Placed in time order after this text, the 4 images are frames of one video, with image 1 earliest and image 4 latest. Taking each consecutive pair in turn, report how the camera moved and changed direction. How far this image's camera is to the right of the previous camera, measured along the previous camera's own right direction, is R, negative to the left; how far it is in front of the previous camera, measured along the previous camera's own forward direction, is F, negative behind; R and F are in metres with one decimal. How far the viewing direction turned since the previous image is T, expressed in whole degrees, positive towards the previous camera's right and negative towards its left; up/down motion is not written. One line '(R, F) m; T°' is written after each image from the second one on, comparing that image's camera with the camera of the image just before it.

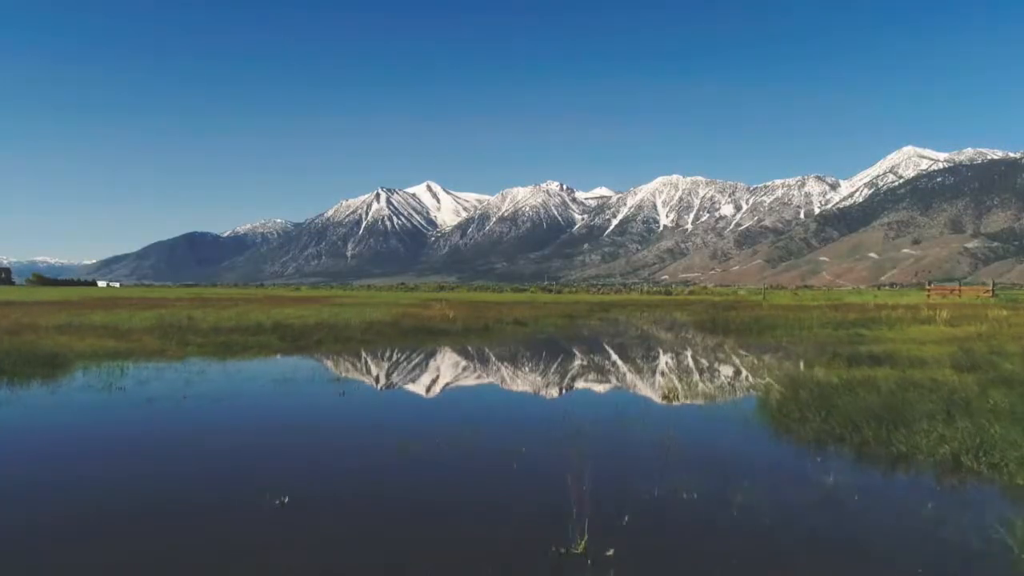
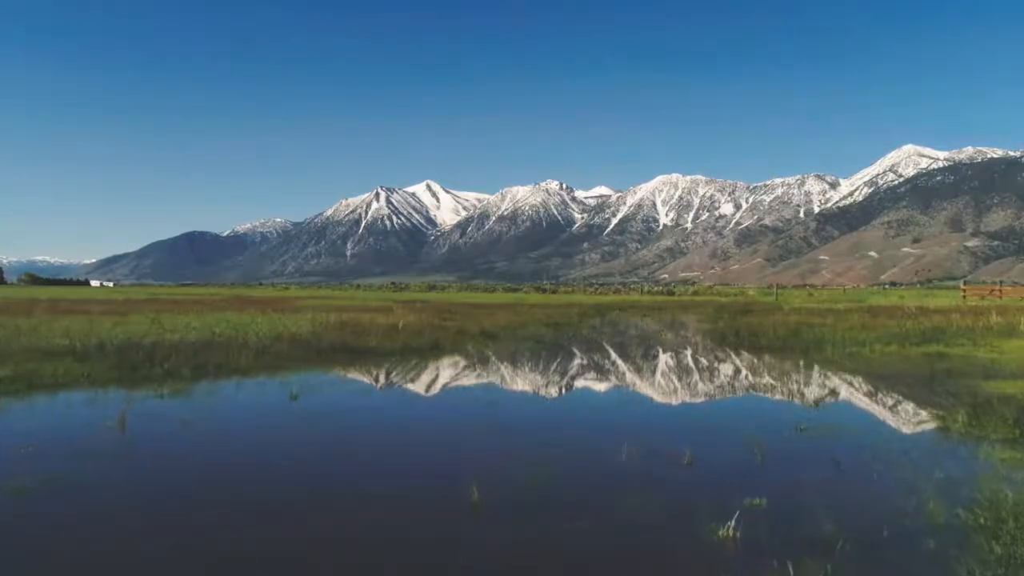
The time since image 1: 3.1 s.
(+0.5, +2.9) m; 0°
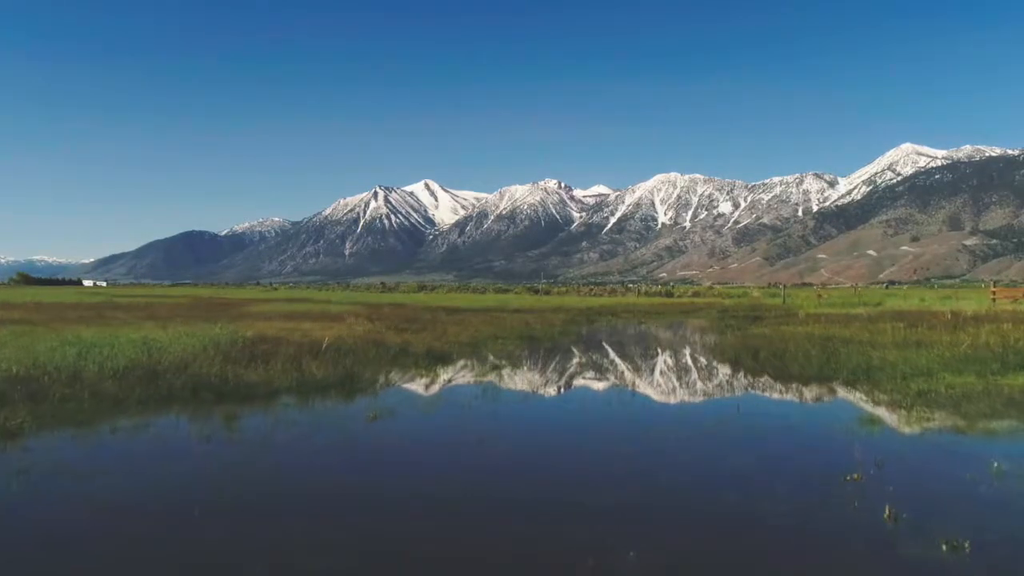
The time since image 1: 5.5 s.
(+0.5, +2.3) m; 0°
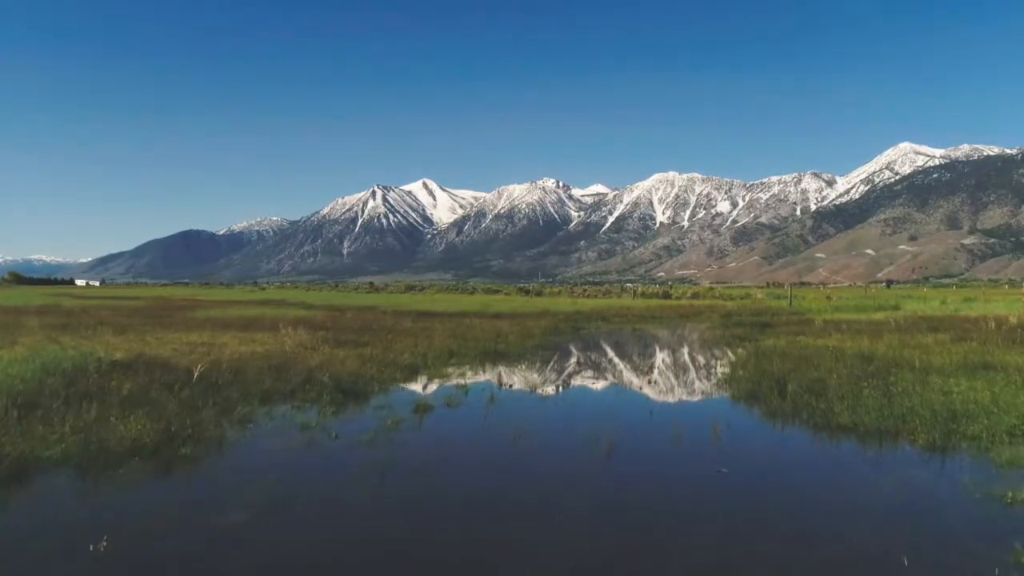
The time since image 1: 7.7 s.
(+0.5, +2.2) m; 0°
